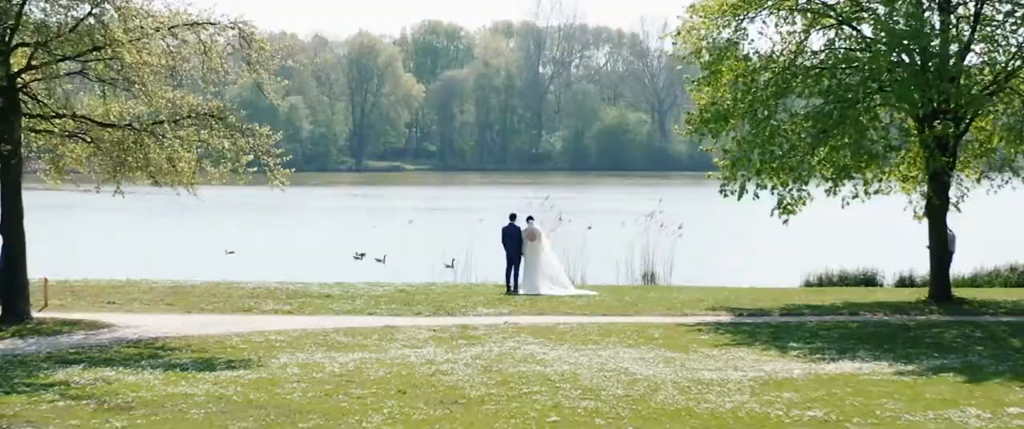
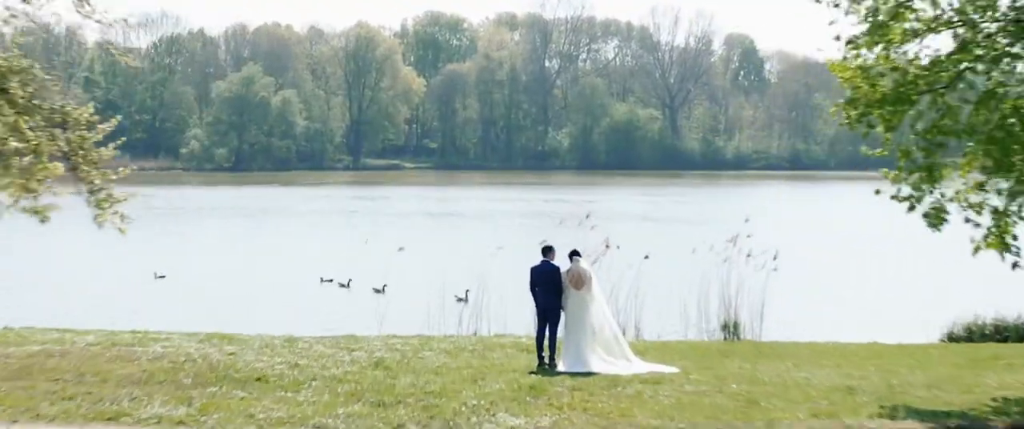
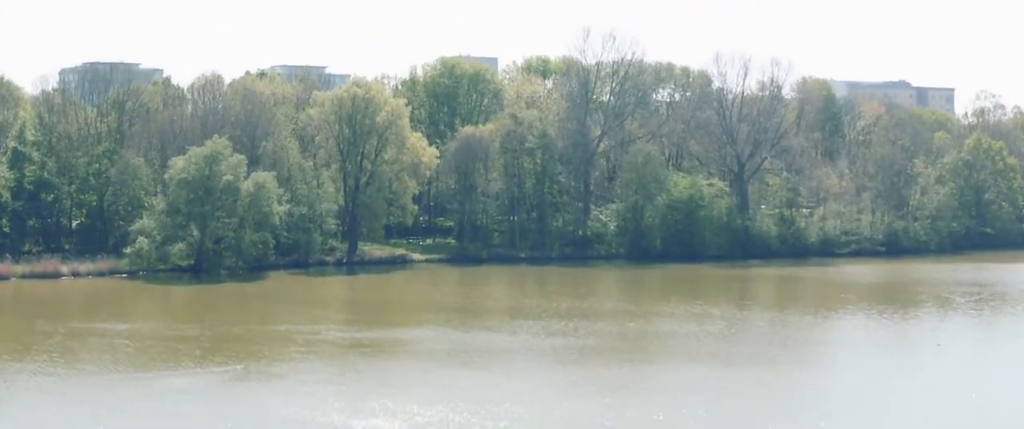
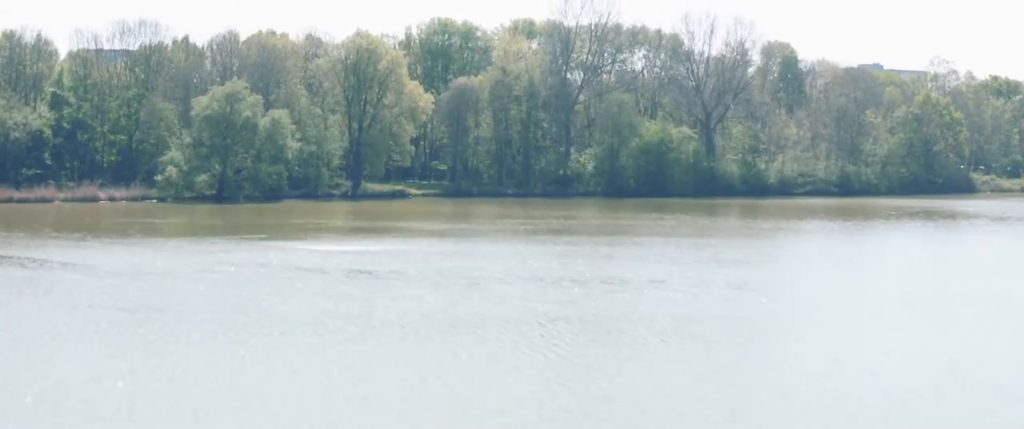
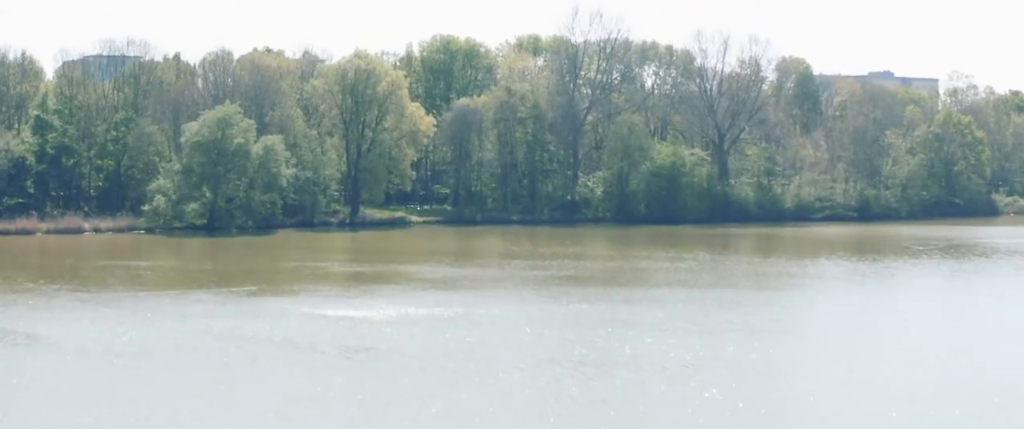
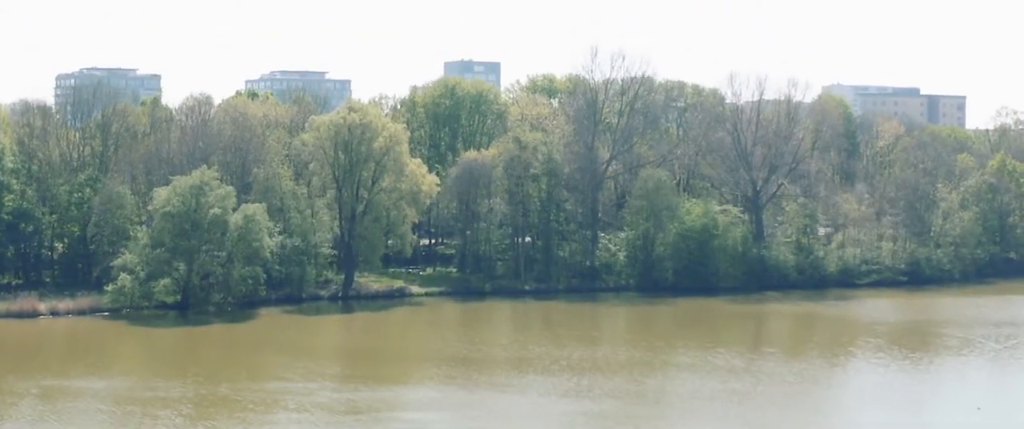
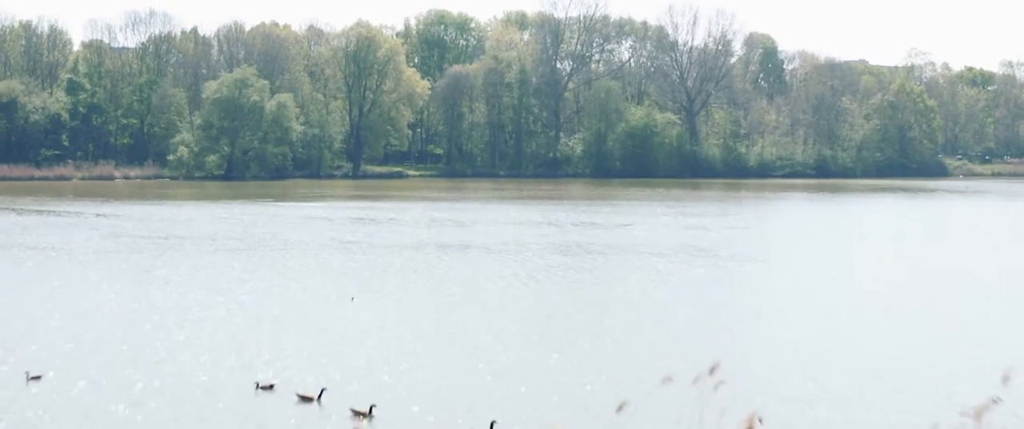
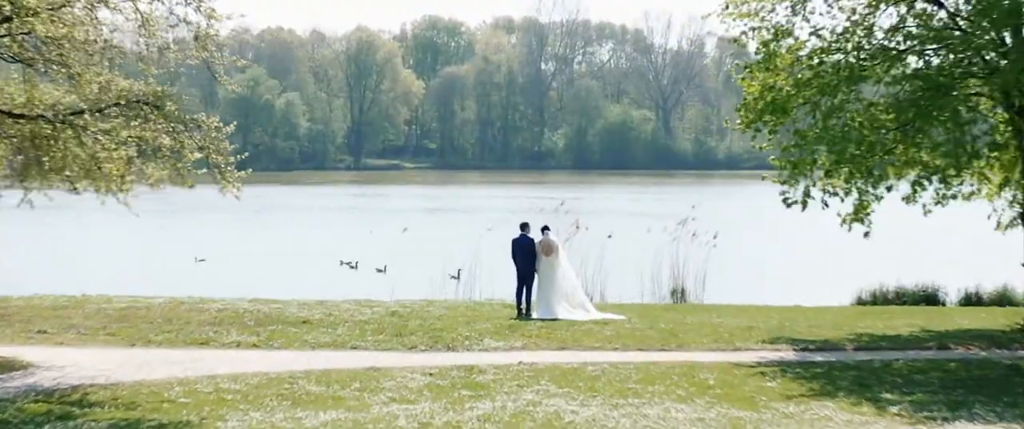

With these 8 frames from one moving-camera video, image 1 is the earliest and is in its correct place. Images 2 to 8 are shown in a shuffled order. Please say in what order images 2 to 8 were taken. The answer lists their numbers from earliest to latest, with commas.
8, 2, 7, 4, 5, 3, 6
